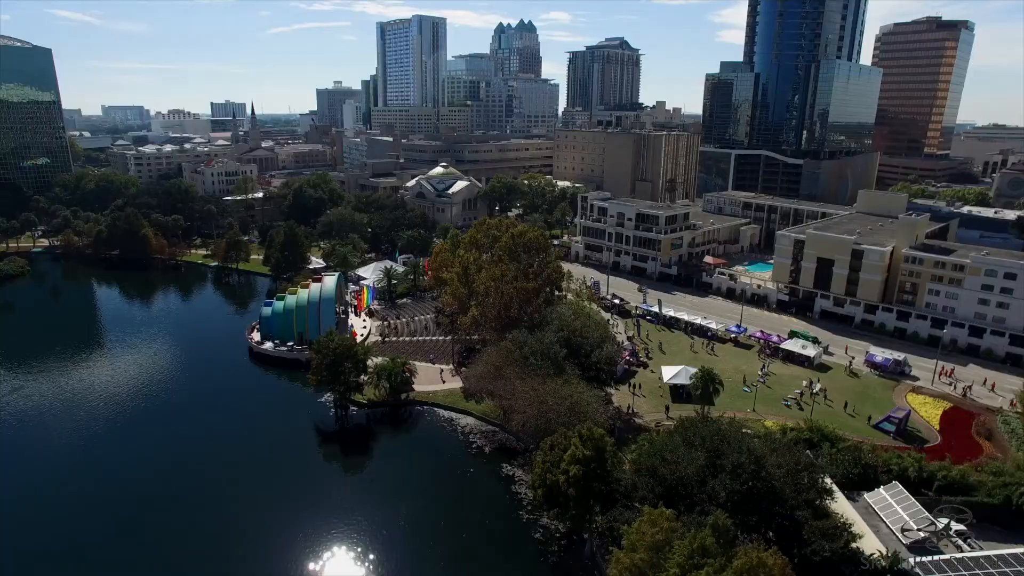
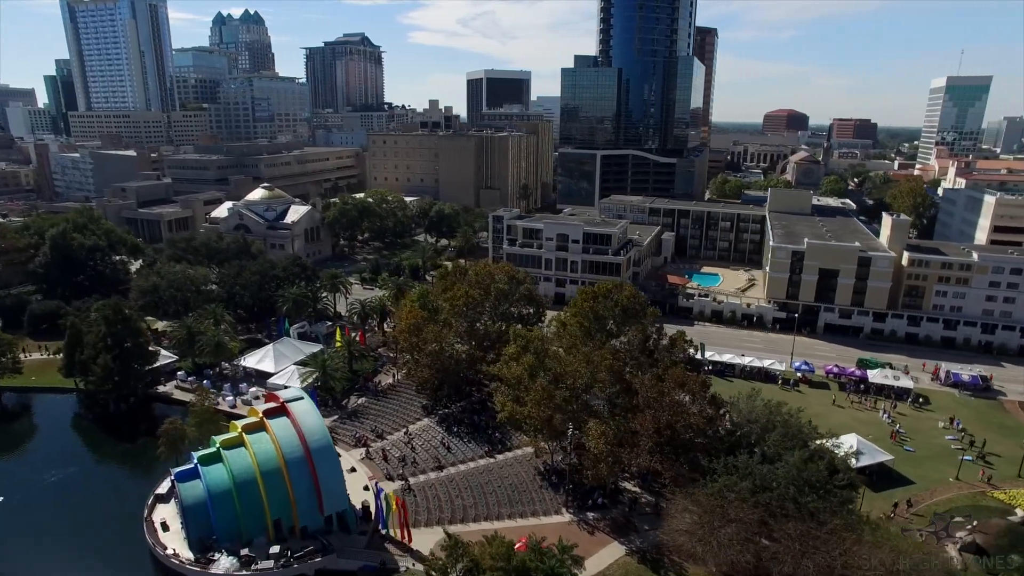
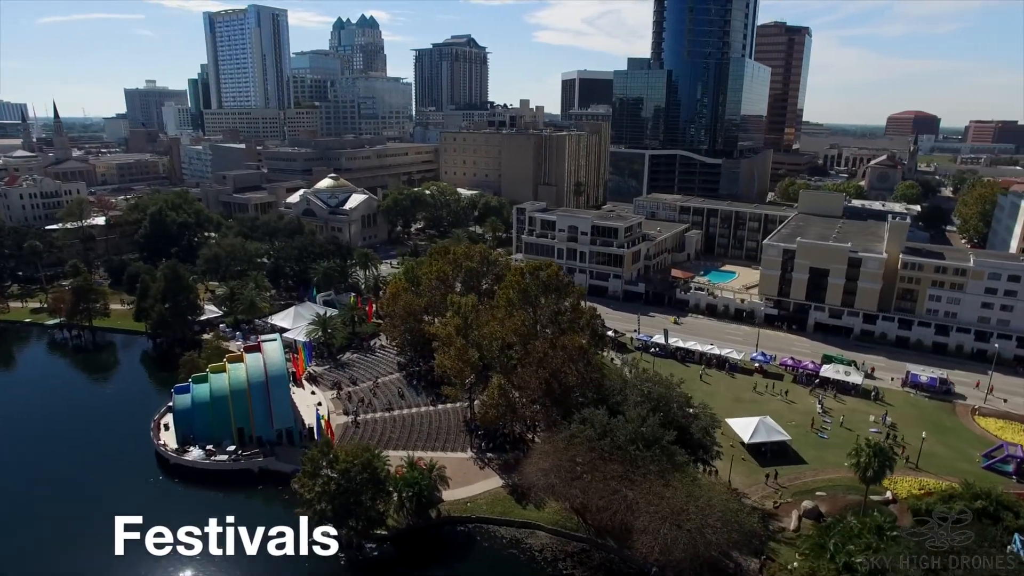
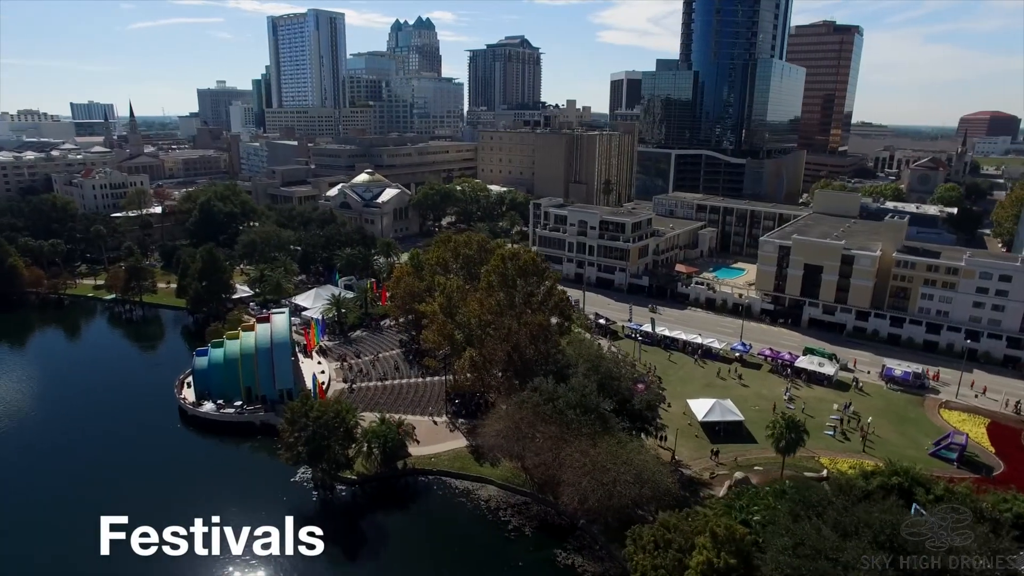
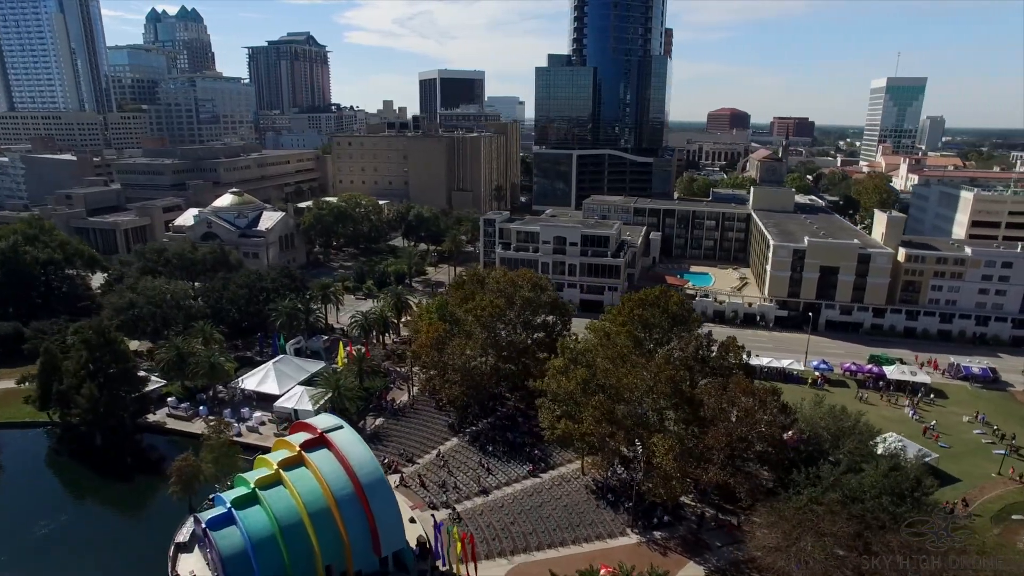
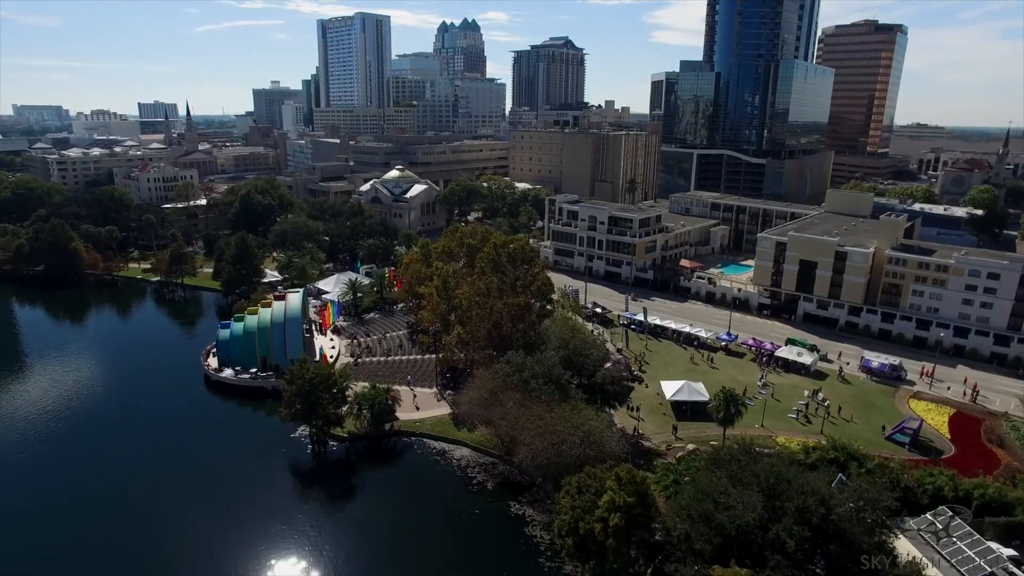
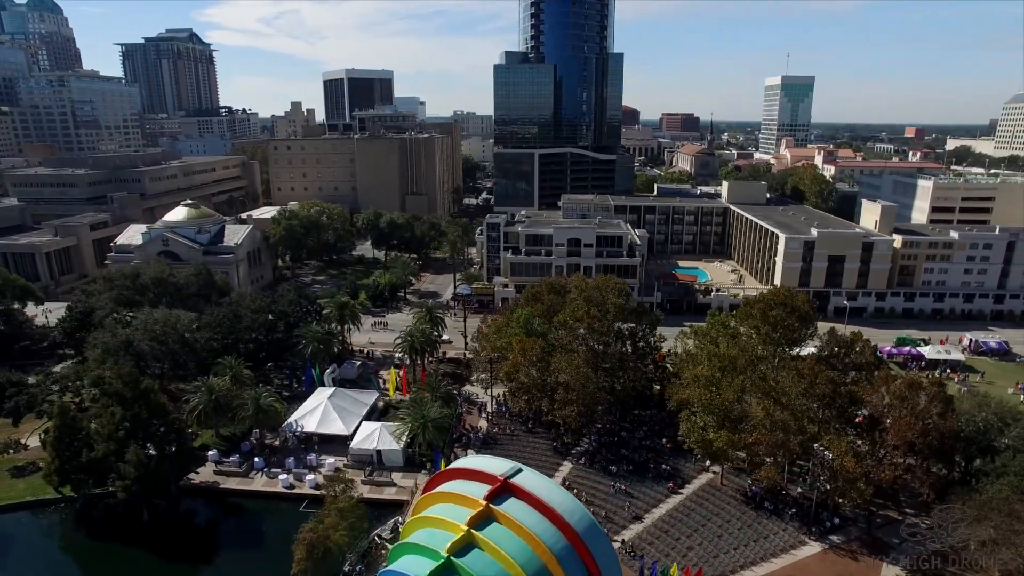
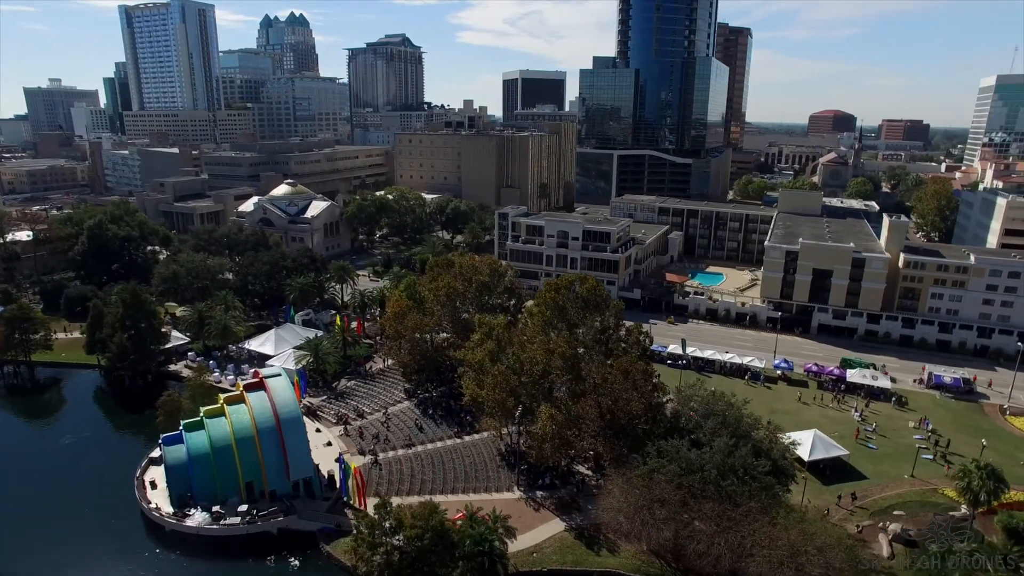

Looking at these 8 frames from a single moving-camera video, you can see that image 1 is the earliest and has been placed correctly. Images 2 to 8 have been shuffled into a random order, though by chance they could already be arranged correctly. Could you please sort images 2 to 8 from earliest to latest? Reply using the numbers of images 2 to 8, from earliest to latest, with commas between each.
6, 4, 3, 8, 2, 5, 7
